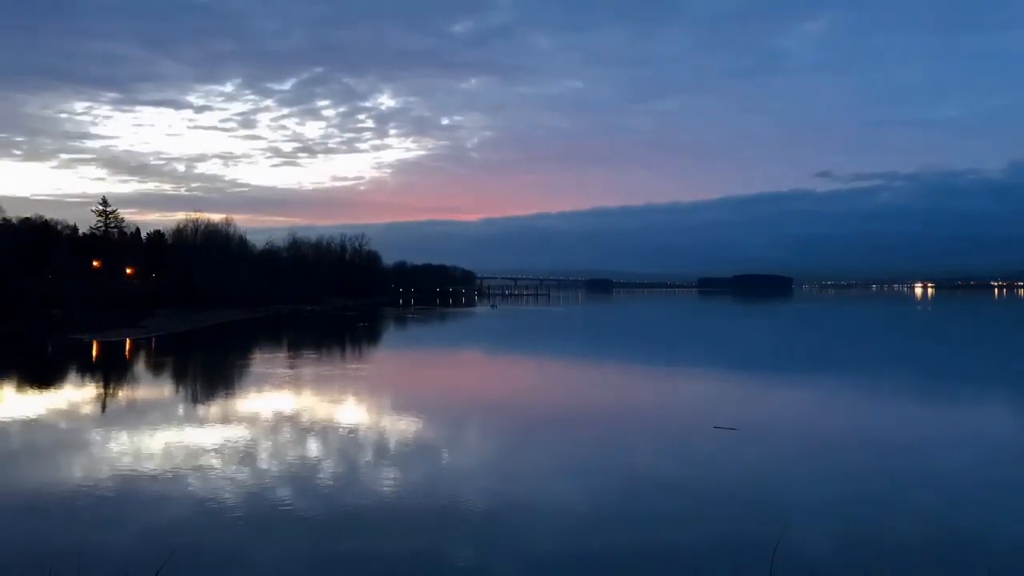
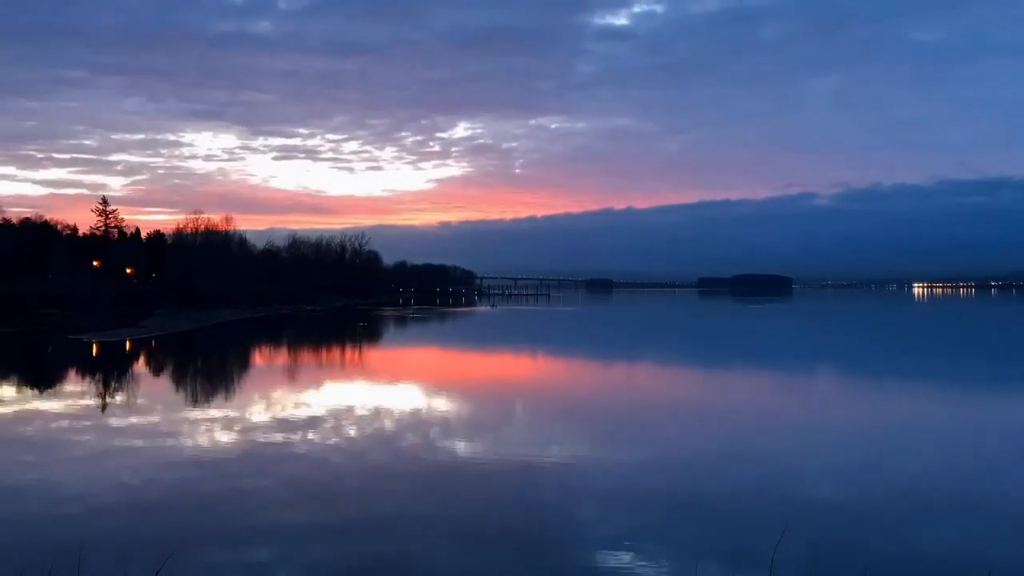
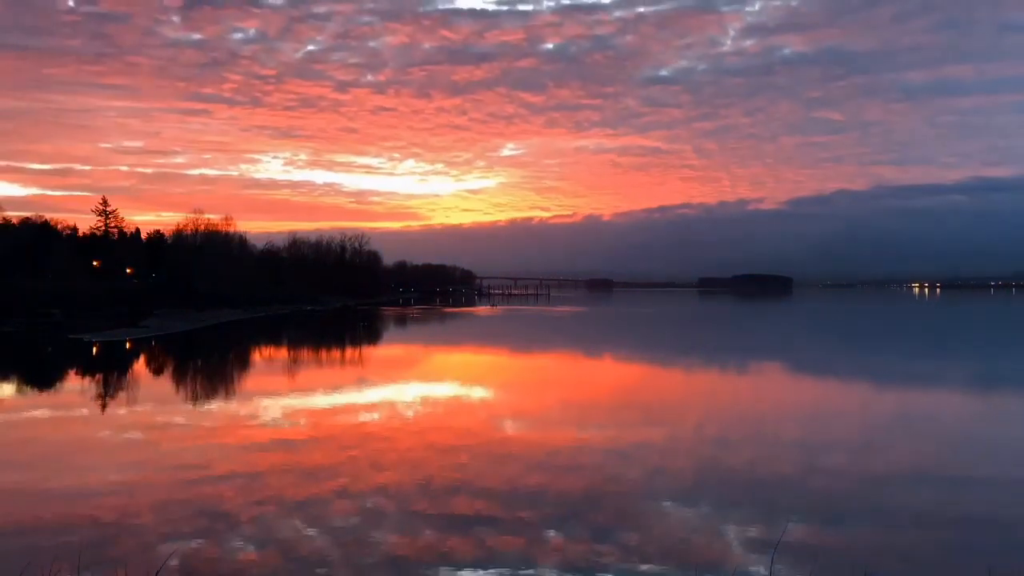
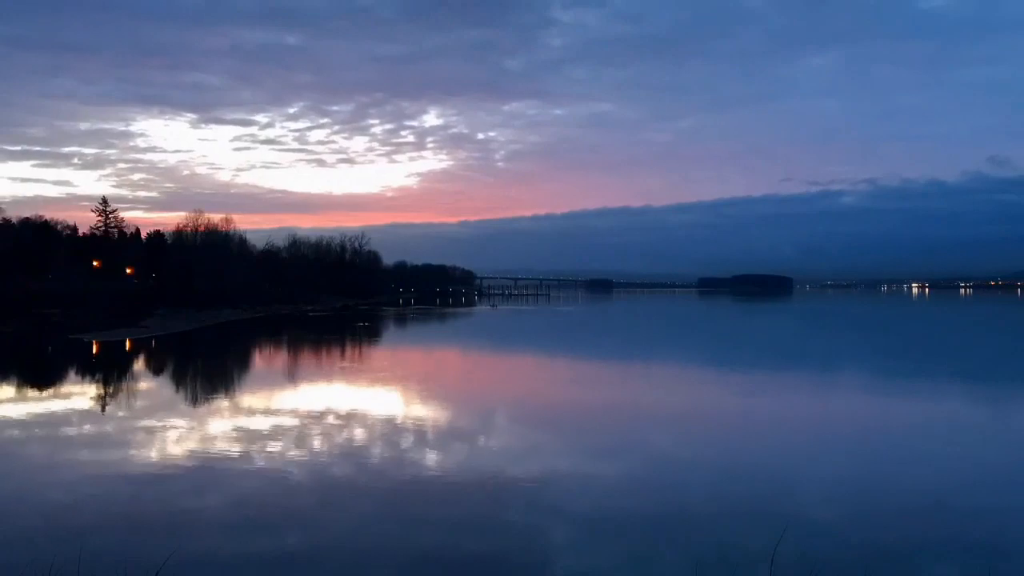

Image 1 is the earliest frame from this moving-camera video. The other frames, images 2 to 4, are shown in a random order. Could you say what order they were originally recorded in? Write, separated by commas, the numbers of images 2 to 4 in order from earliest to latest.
4, 2, 3
